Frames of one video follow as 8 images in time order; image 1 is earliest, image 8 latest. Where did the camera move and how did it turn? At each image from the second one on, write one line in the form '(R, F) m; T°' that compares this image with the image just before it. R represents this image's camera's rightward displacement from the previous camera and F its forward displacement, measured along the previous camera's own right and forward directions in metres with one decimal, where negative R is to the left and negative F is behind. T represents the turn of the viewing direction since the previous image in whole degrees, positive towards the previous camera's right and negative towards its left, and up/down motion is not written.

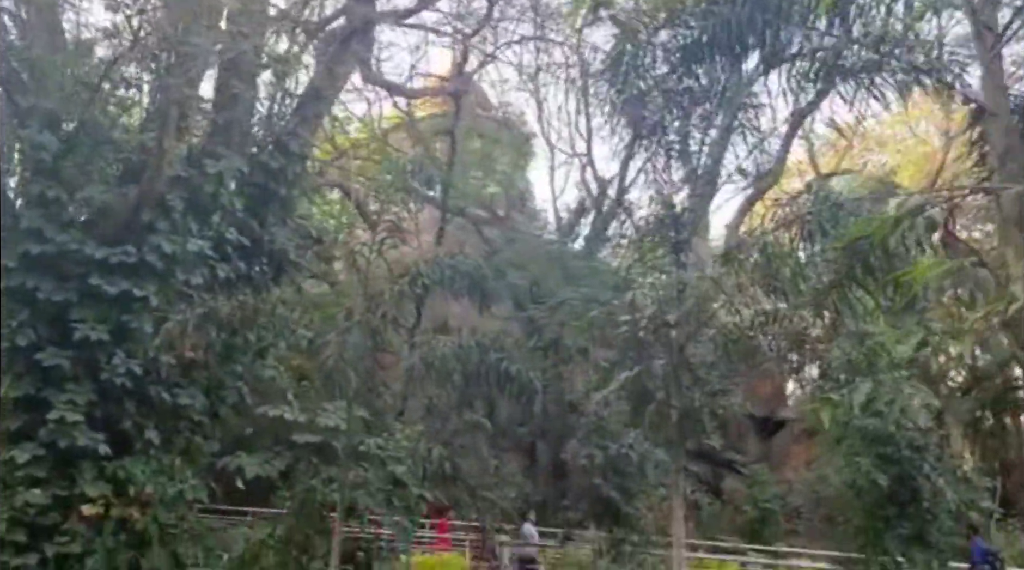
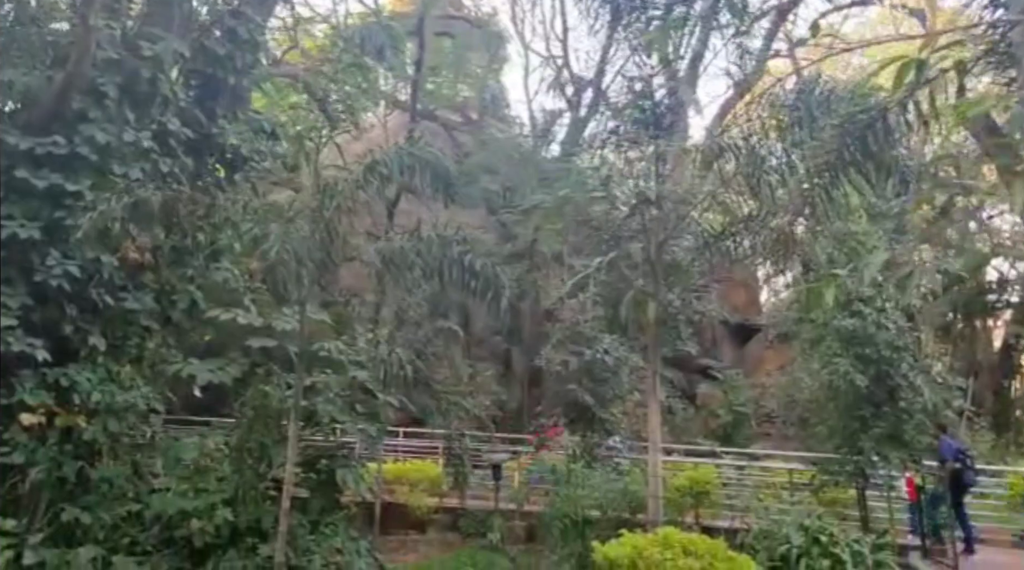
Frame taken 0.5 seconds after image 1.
(0.0, +0.3) m; +2°
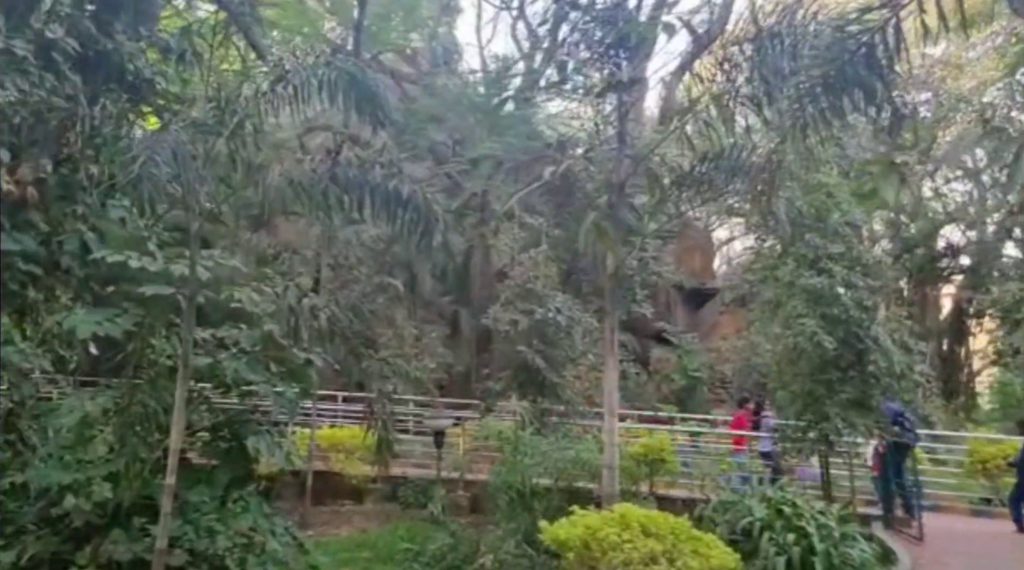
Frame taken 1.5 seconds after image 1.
(+0.1, +0.5) m; +3°
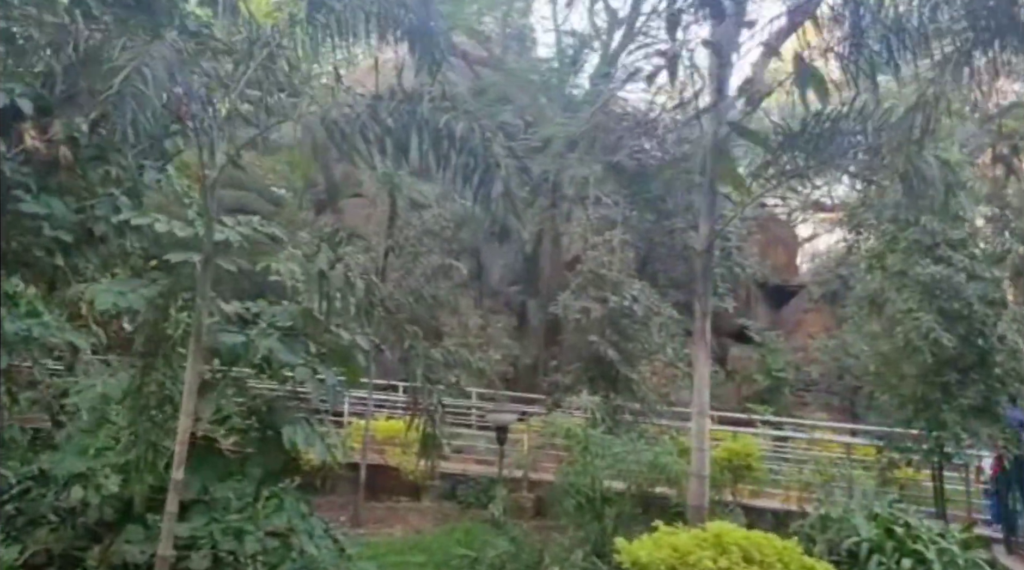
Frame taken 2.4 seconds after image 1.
(0.0, +0.5) m; -5°
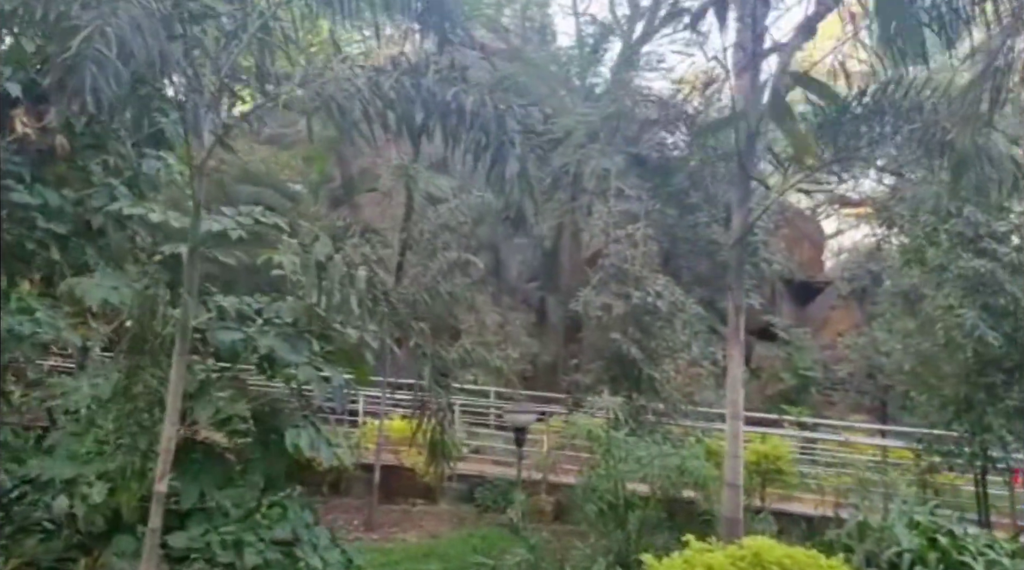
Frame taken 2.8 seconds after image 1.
(0.0, +0.2) m; -1°
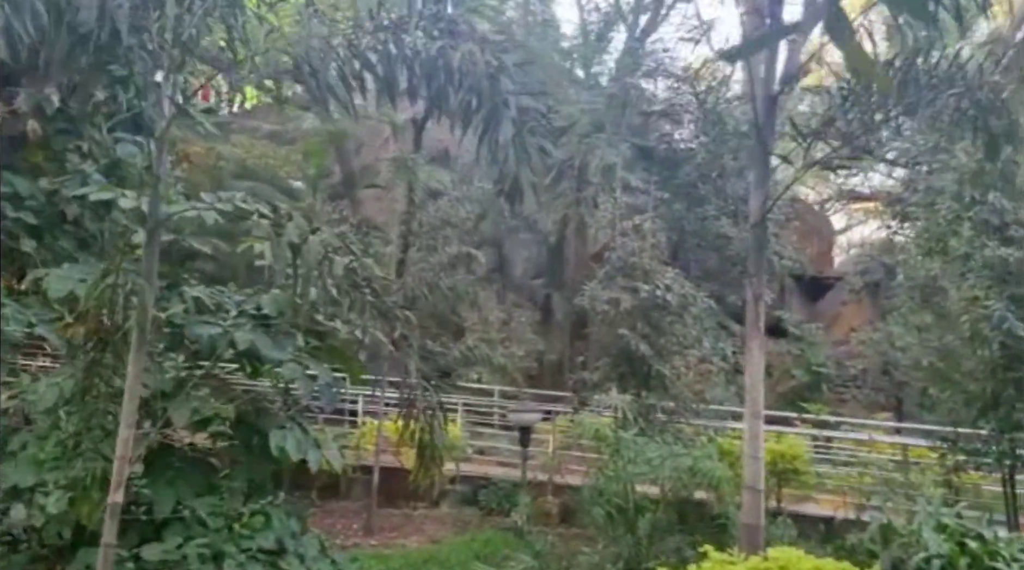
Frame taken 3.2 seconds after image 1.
(0.0, +0.2) m; 0°
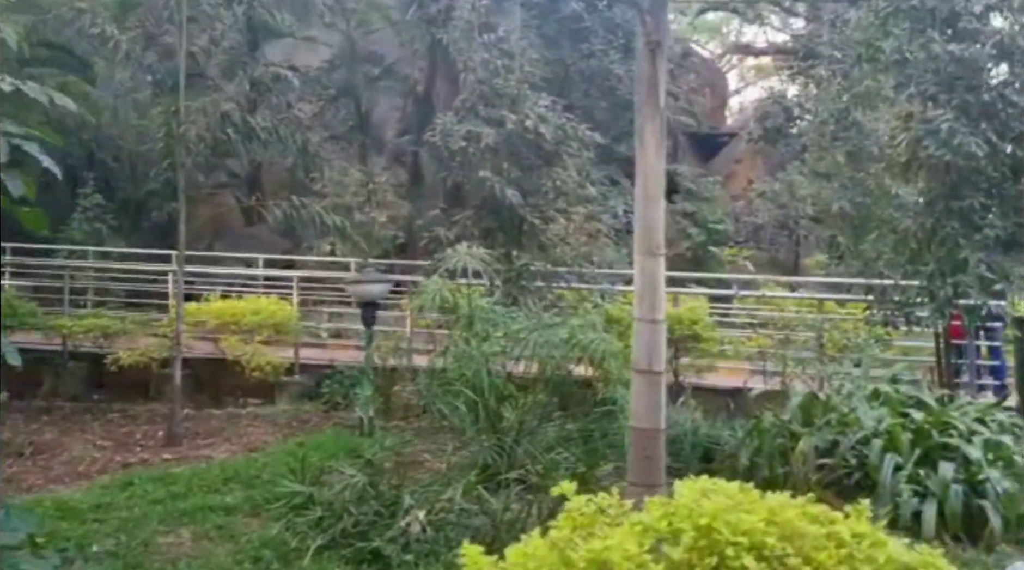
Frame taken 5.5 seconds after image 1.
(+0.3, +1.1) m; +7°
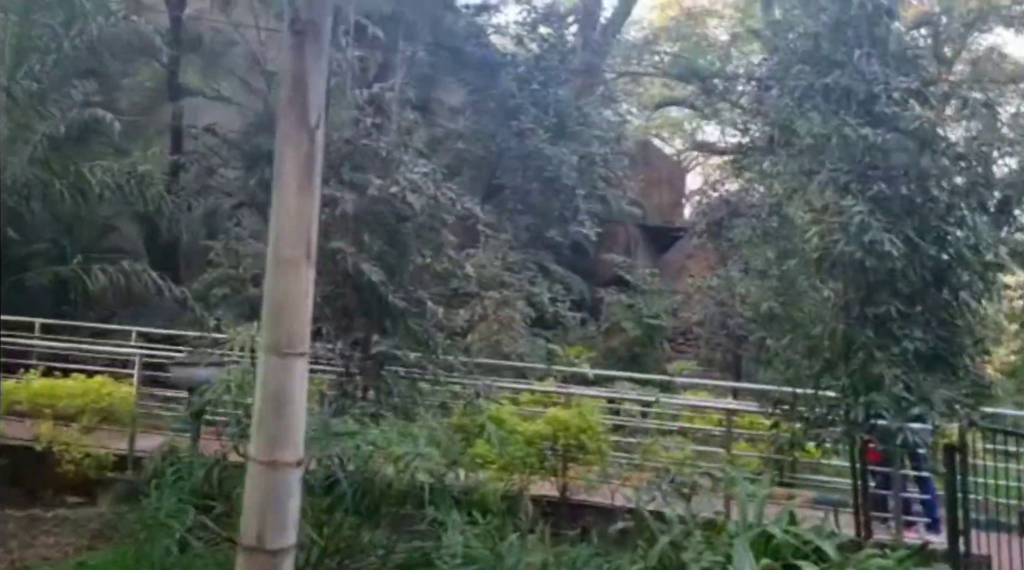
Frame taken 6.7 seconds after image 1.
(+0.5, +0.6) m; +2°
